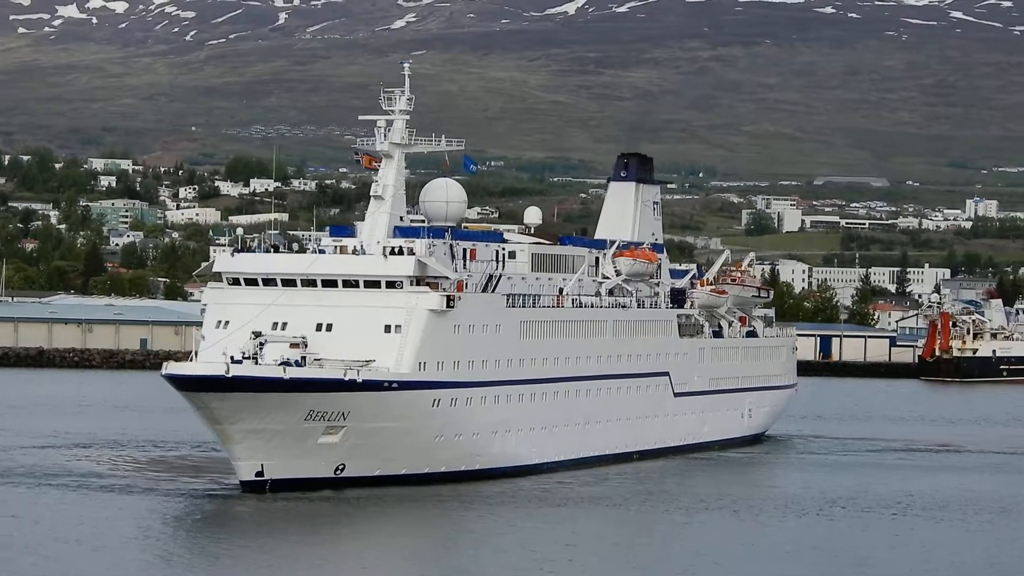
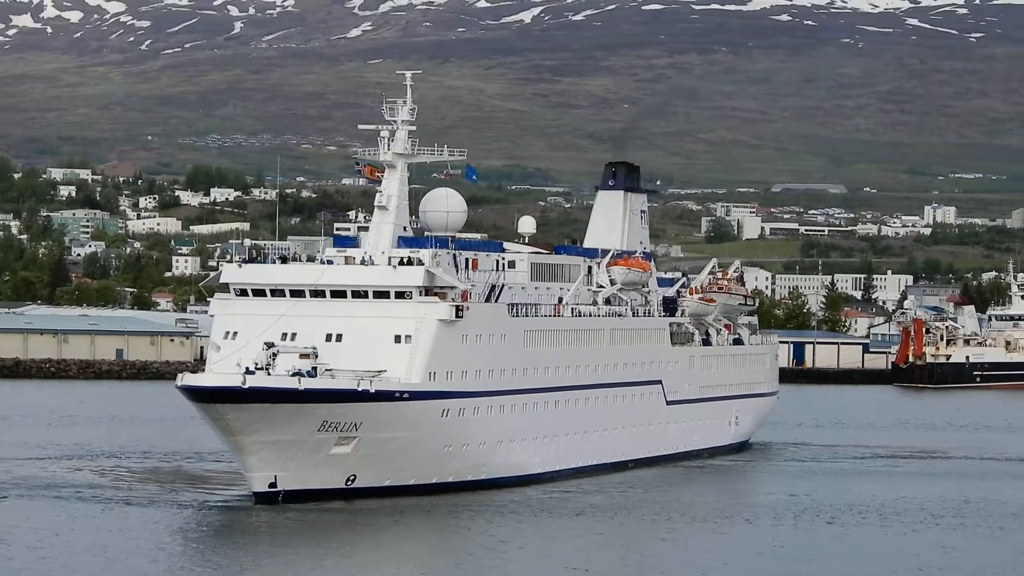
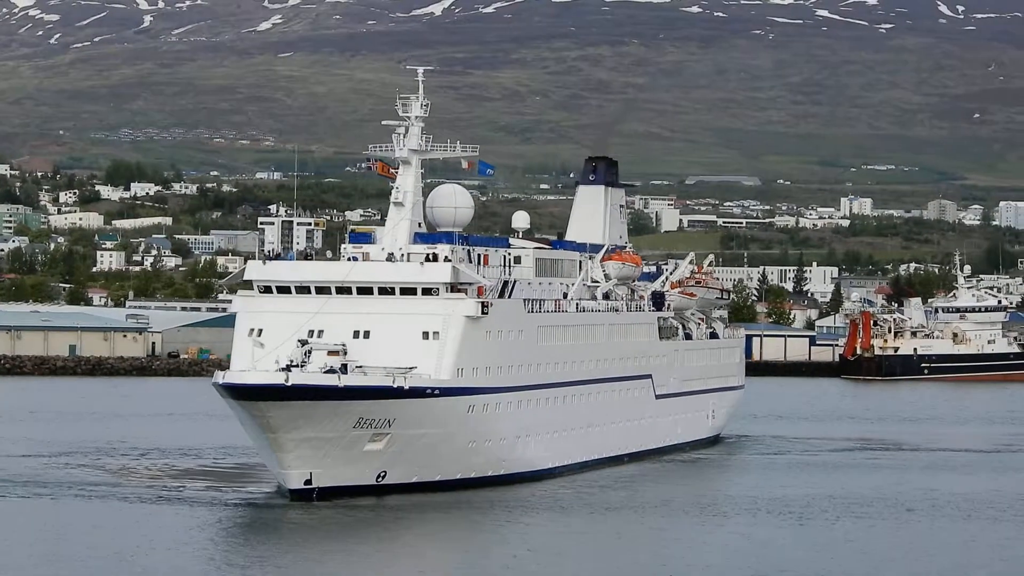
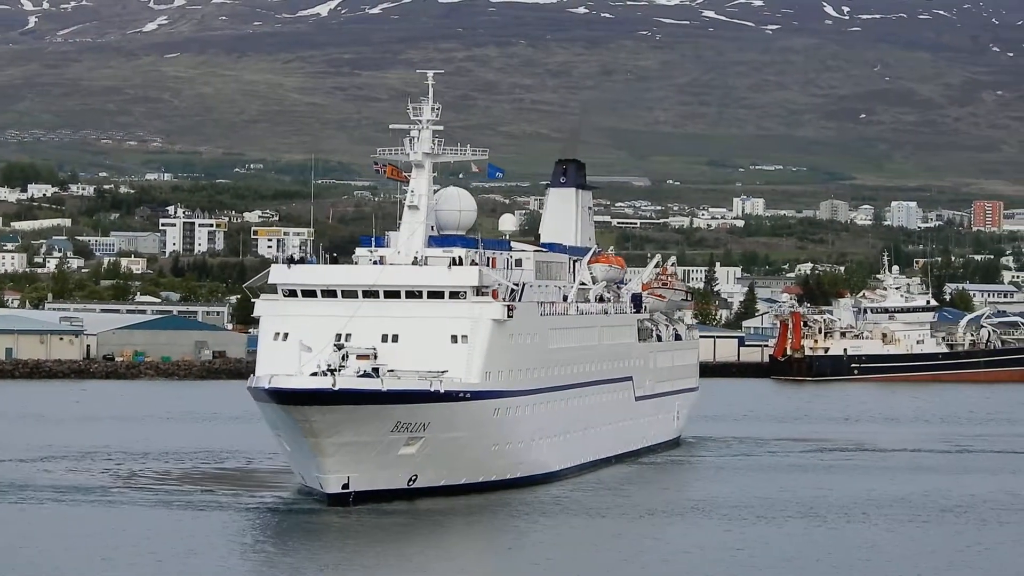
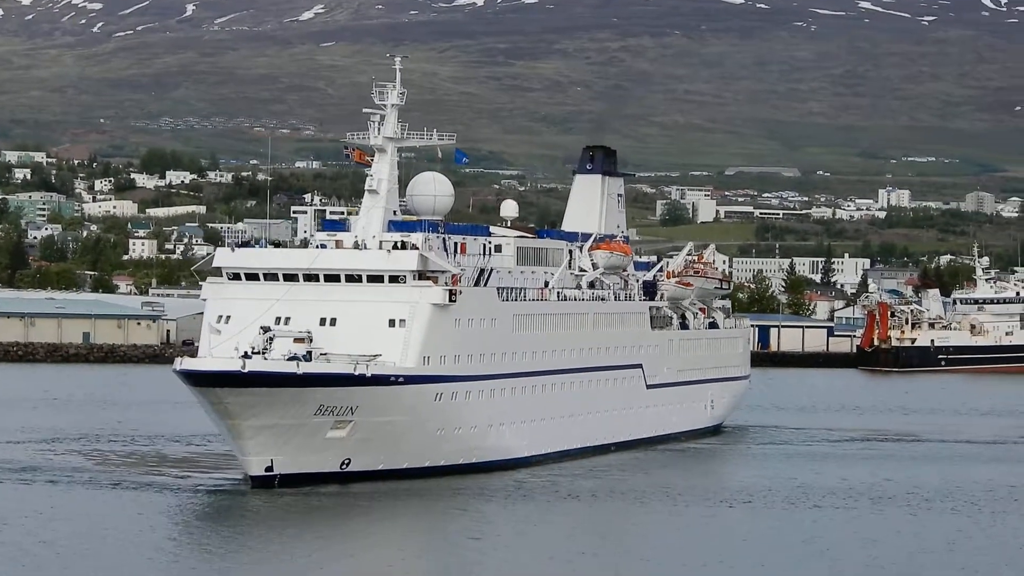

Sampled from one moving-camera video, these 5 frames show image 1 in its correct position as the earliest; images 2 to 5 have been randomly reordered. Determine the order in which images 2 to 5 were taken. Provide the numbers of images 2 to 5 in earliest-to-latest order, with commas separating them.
2, 5, 3, 4
